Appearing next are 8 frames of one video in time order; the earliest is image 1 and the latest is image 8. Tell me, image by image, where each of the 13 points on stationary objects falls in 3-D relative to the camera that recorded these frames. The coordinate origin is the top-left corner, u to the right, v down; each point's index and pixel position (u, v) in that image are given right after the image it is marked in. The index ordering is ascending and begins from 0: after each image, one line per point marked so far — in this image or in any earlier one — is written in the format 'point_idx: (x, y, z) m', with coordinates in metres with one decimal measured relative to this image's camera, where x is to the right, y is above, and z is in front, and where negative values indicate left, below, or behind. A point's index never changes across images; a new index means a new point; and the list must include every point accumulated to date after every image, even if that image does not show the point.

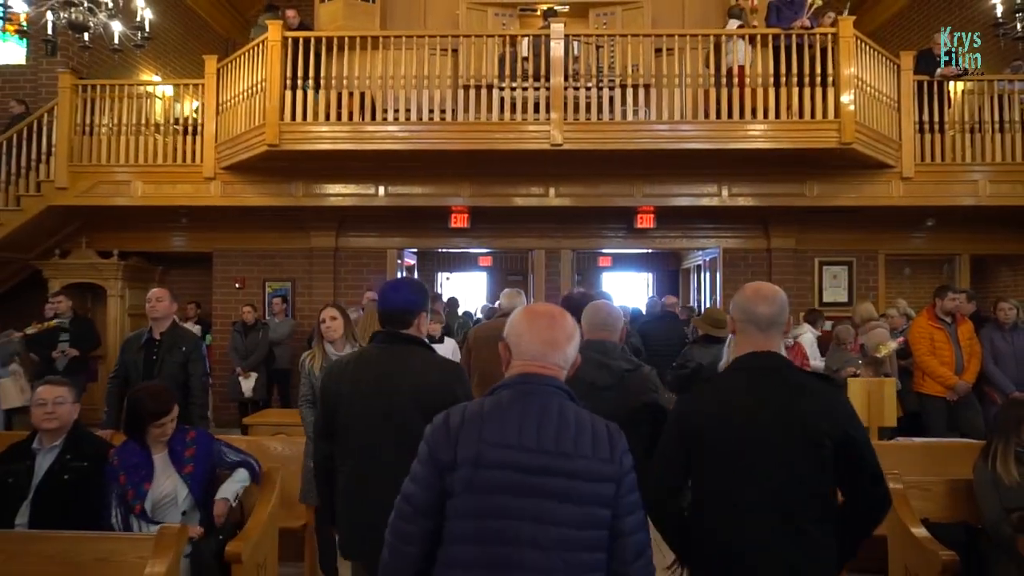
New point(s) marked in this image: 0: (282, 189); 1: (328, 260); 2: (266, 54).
0: (-2.9, +1.3, +8.9) m
1: (-2.5, +0.4, +9.8) m
2: (-2.8, +2.7, +8.0) m
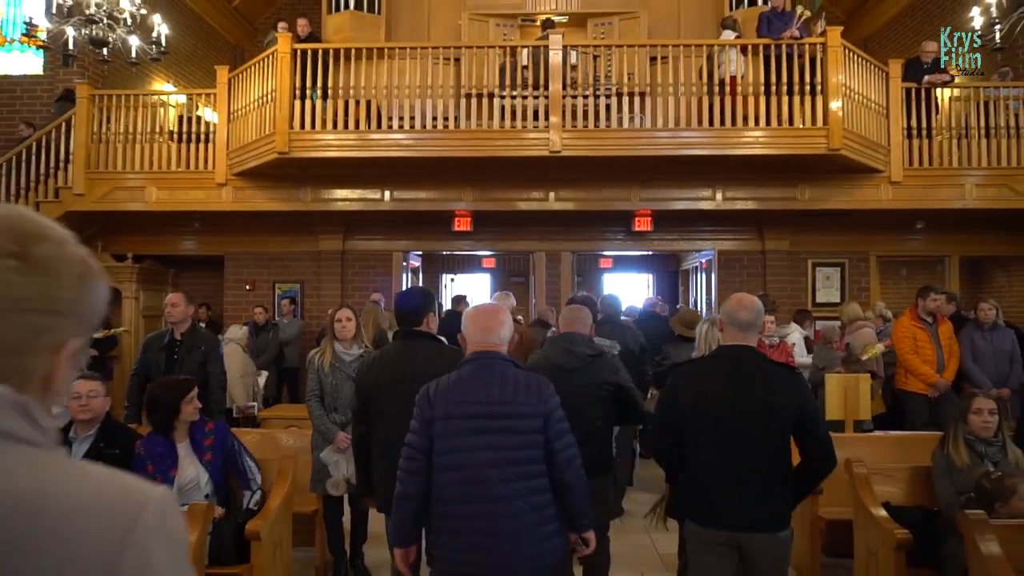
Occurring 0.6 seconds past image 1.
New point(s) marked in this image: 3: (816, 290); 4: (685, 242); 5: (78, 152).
0: (-2.9, +1.2, +9.2) m
1: (-2.5, +0.4, +10.1) m
2: (-2.8, +2.6, +8.3) m
3: (+4.2, 0.0, +9.7) m
4: (+2.4, +0.6, +9.7) m
5: (-5.6, +1.8, +9.0) m
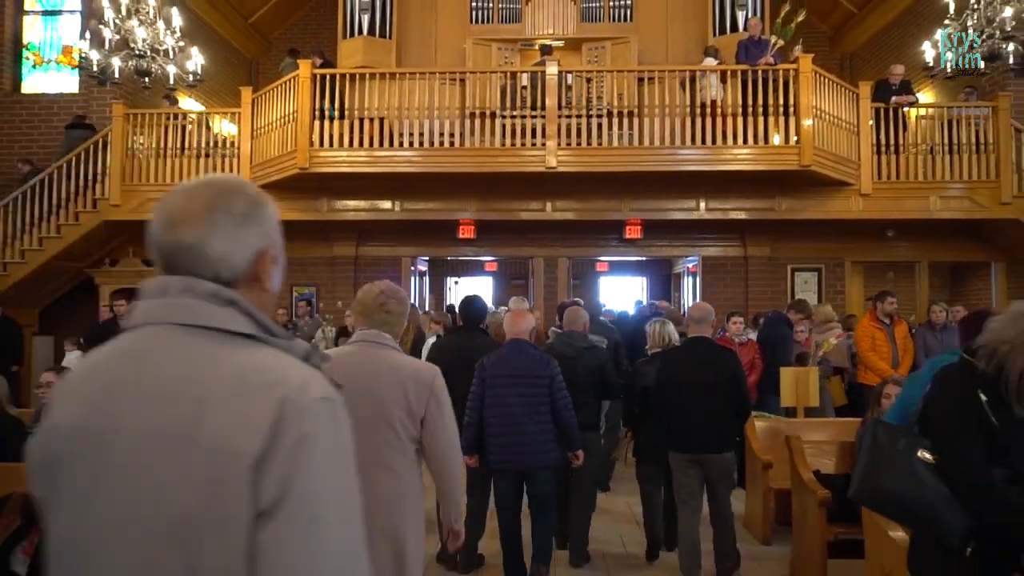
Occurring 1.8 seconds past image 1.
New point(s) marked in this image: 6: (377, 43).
0: (-2.9, +1.2, +10.0) m
1: (-2.5, +0.3, +10.9) m
2: (-2.8, +2.6, +9.1) m
3: (+4.2, -0.1, +10.4) m
4: (+2.4, +0.6, +10.5) m
5: (-5.6, +1.7, +9.8) m
6: (-1.9, +3.4, +9.8) m
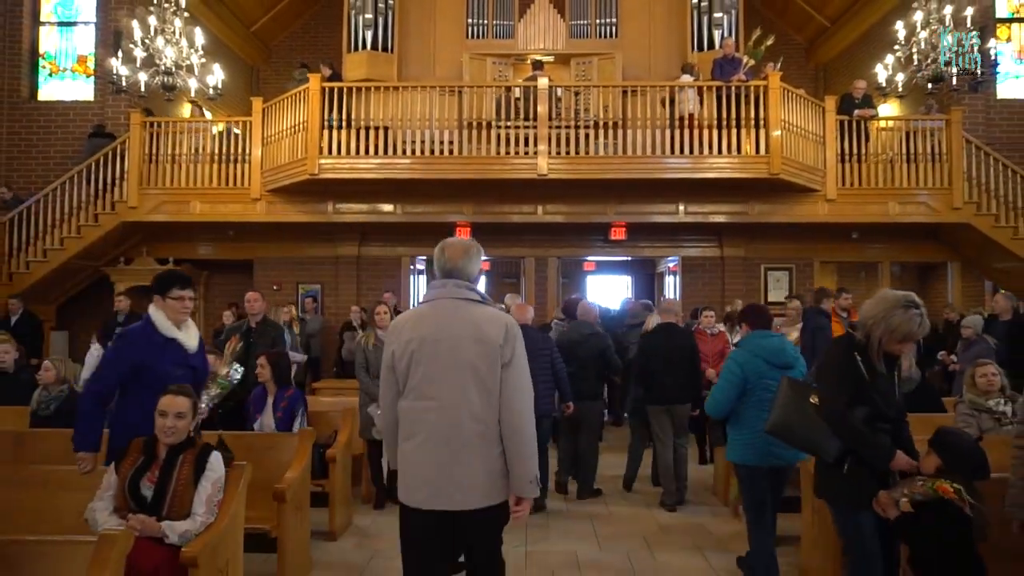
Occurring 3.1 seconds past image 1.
0: (-3.0, +1.2, +10.7) m
1: (-2.6, +0.4, +11.6) m
2: (-2.9, +2.6, +9.8) m
3: (+4.1, 0.0, +11.2) m
4: (+2.3, +0.6, +11.3) m
5: (-5.7, +1.8, +10.5) m
6: (-2.0, +3.5, +10.5) m
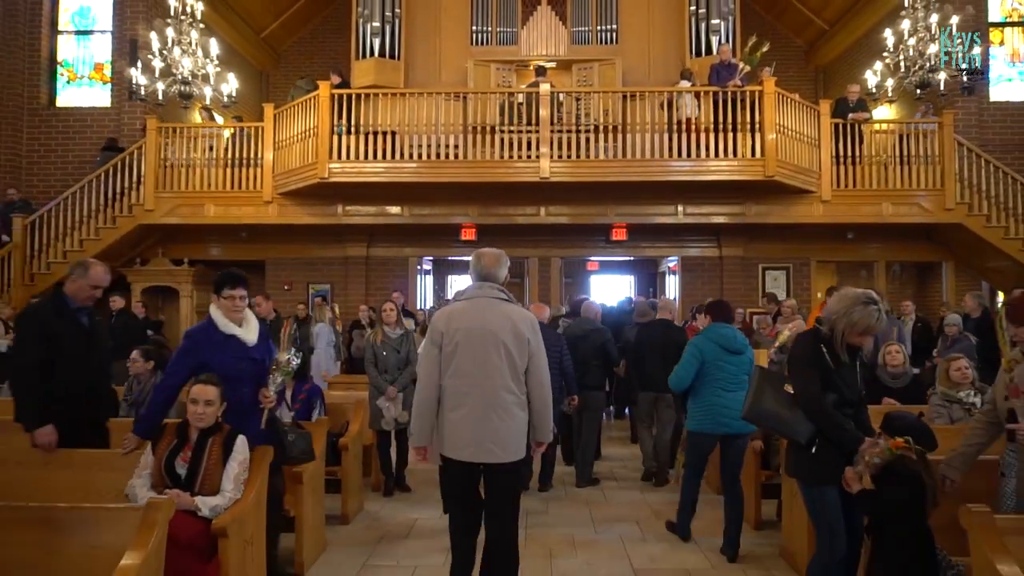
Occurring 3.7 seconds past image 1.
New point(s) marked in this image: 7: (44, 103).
0: (-2.9, +1.2, +11.0) m
1: (-2.6, +0.4, +11.9) m
2: (-2.8, +2.6, +10.1) m
3: (+4.1, 0.0, +11.5) m
4: (+2.4, +0.6, +11.5) m
5: (-5.6, +1.8, +10.8) m
6: (-1.9, +3.5, +10.8) m
7: (-8.1, +3.2, +12.2) m
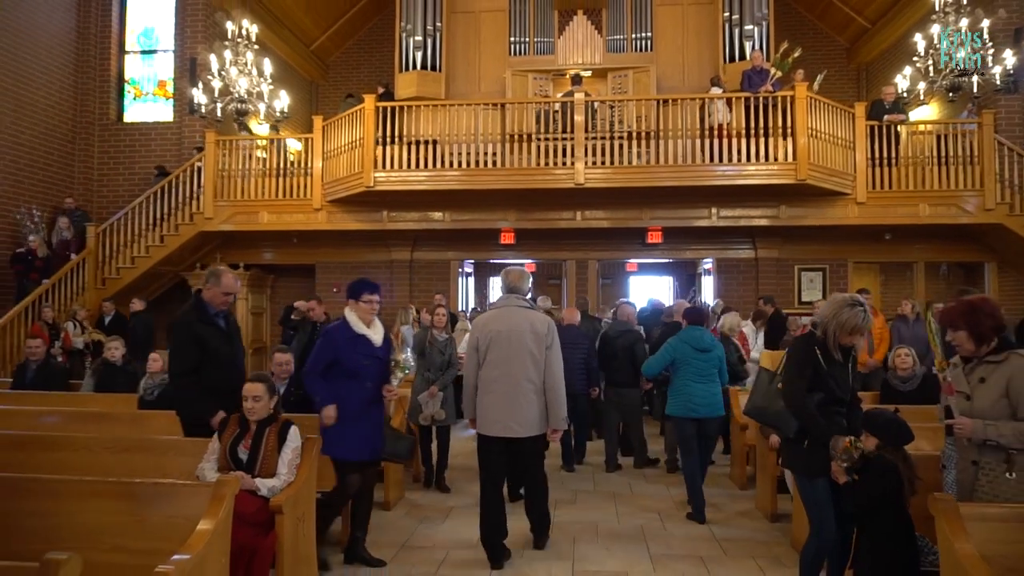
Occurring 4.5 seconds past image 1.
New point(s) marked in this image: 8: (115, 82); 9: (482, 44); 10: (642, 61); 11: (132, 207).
0: (-2.3, +1.2, +11.6) m
1: (-1.9, +0.3, +12.4) m
2: (-2.3, +2.6, +10.7) m
3: (+4.8, 0.0, +11.6) m
4: (+3.0, +0.6, +11.8) m
5: (-5.0, +1.7, +11.6) m
6: (-1.3, +3.4, +11.3) m
7: (-7.4, +3.2, +13.1) m
8: (-7.4, +3.9, +13.1) m
9: (-0.5, +4.0, +11.6) m
10: (+2.1, +3.6, +11.2) m
11: (-6.3, +1.4, +11.7) m
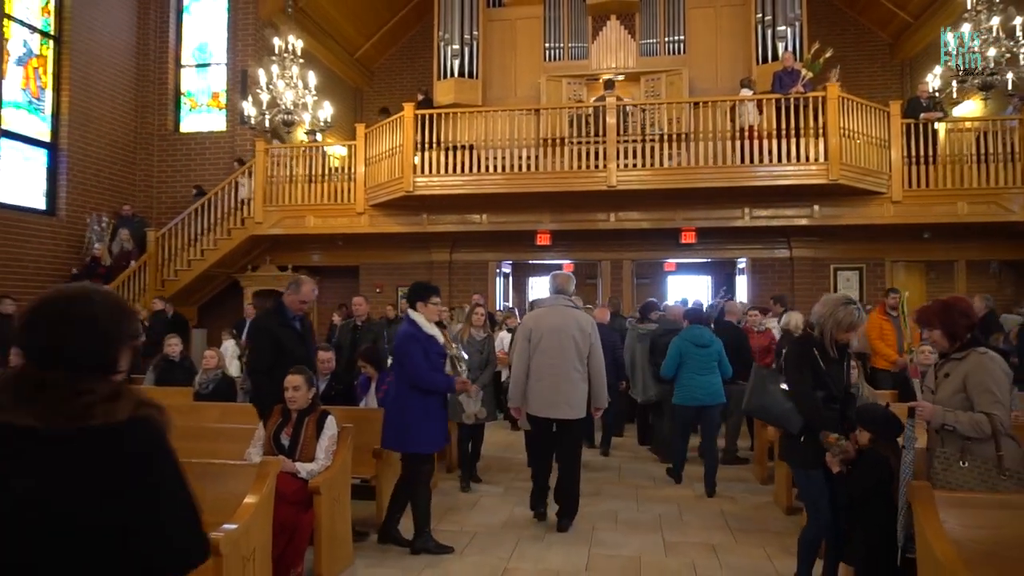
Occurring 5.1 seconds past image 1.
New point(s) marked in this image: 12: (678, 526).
0: (-1.7, +1.2, +12.0) m
1: (-1.2, +0.3, +12.8) m
2: (-1.7, +2.6, +11.1) m
3: (+5.4, 0.0, +11.6) m
4: (+3.6, +0.6, +11.8) m
5: (-4.4, +1.7, +12.2) m
6: (-0.8, +3.4, +11.7) m
7: (-6.7, +3.1, +13.8) m
8: (-6.7, +3.8, +13.9) m
9: (+0.1, +4.0, +11.9) m
10: (+2.6, +3.6, +11.4) m
11: (-5.7, +1.3, +12.4) m
12: (+1.2, -1.7, +5.1) m
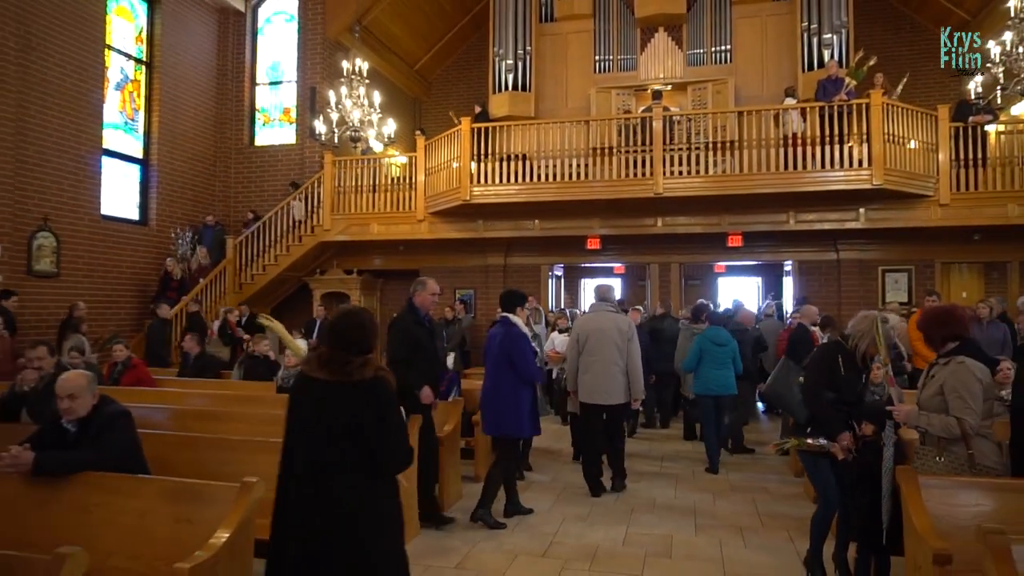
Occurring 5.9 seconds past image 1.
0: (-0.8, +1.1, +12.7) m
1: (-0.2, +0.3, +13.5) m
2: (-0.9, +2.5, +11.8) m
3: (+6.2, -0.1, +11.7) m
4: (+4.5, +0.6, +12.1) m
5: (-3.5, +1.6, +13.1) m
6: (+0.1, +3.4, +12.3) m
7: (-5.6, +3.1, +14.9) m
8: (-5.7, +3.8, +15.0) m
9: (+1.0, +4.0, +12.5) m
10: (+3.5, +3.6, +11.7) m
11: (-4.7, +1.3, +13.4) m
12: (+1.6, -1.8, +5.6) m
